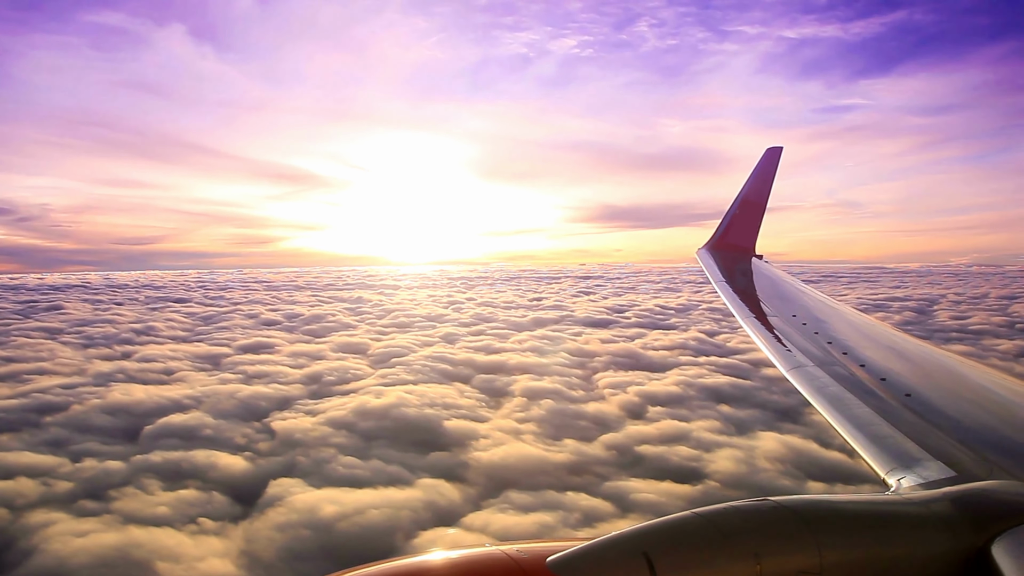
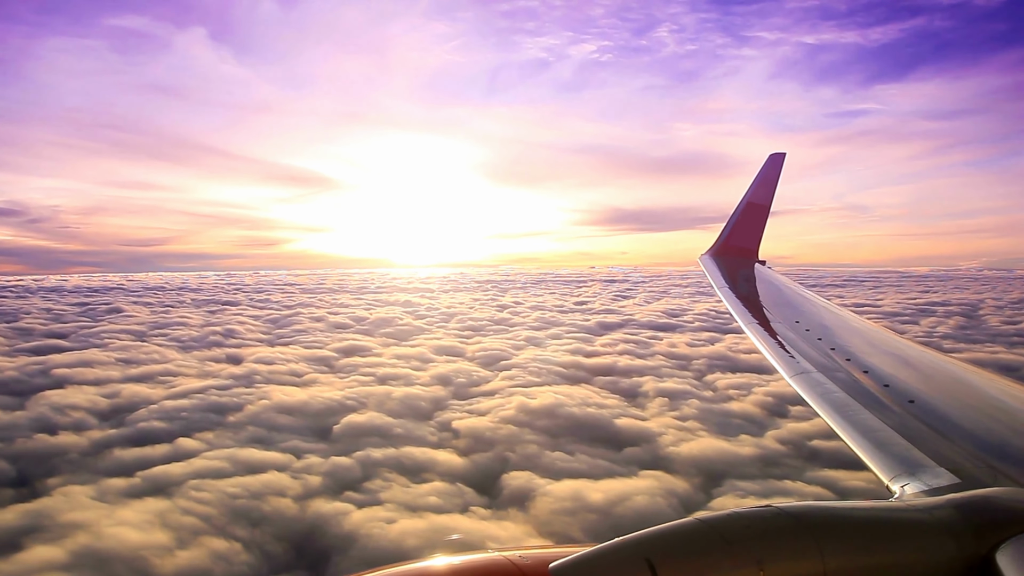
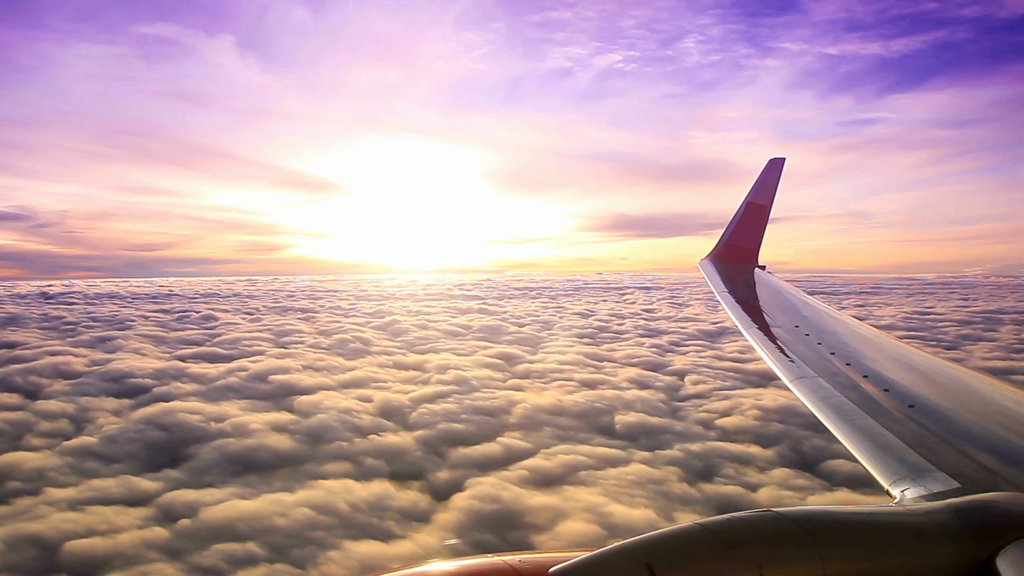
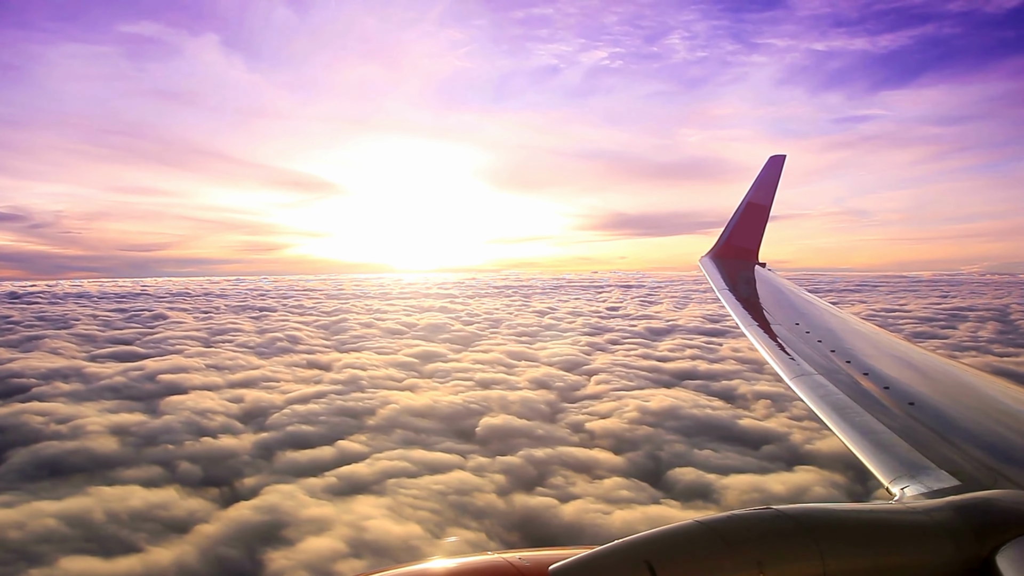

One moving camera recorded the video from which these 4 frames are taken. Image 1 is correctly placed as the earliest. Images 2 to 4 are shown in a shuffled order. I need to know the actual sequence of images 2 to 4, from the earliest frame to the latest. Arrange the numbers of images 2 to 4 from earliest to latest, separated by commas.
2, 4, 3
